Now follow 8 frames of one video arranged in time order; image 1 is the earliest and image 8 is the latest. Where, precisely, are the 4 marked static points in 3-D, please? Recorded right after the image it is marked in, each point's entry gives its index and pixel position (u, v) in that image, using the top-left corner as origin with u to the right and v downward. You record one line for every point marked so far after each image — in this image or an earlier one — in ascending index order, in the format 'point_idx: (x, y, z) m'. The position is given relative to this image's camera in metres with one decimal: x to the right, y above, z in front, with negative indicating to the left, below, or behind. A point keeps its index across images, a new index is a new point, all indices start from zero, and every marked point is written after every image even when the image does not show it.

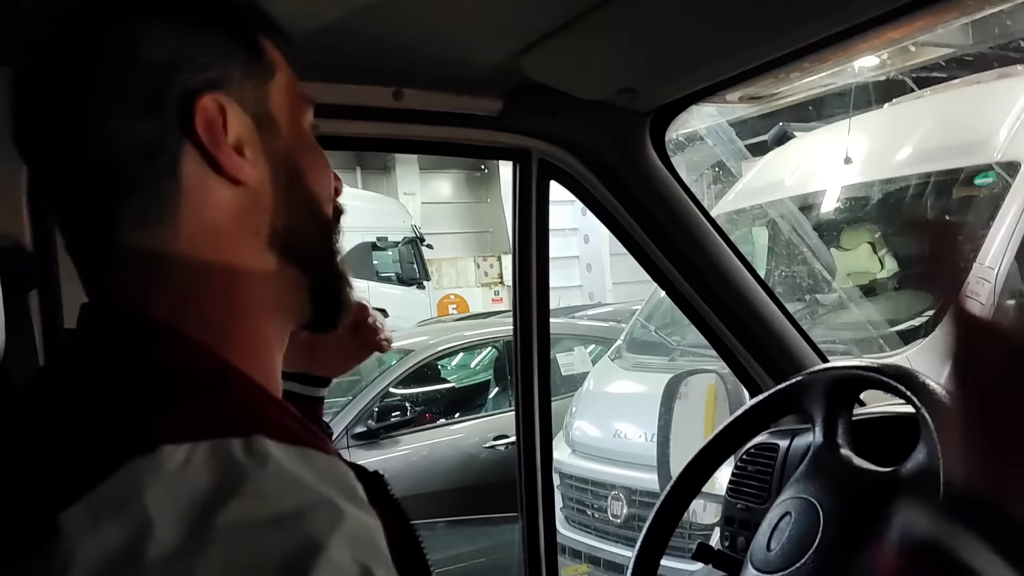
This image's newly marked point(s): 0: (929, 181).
0: (+1.8, +0.5, +4.0) m
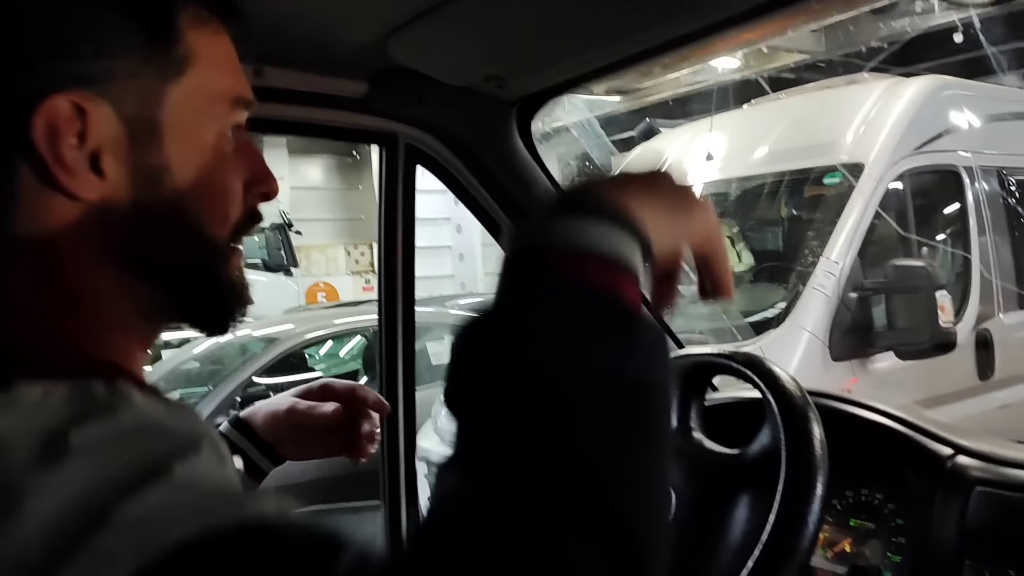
0: (+1.3, +0.5, +4.2) m
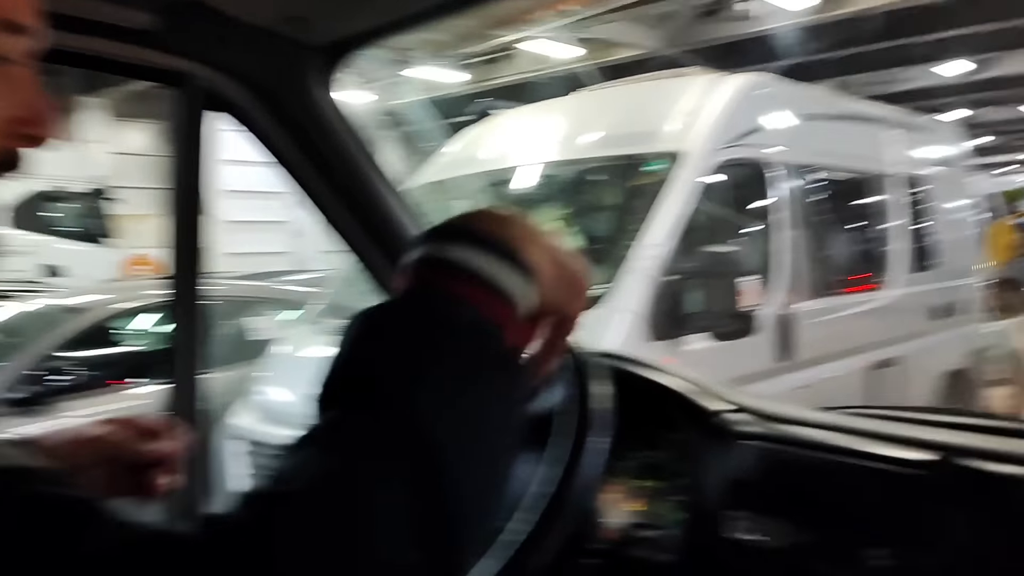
0: (+0.5, +0.6, +4.4) m
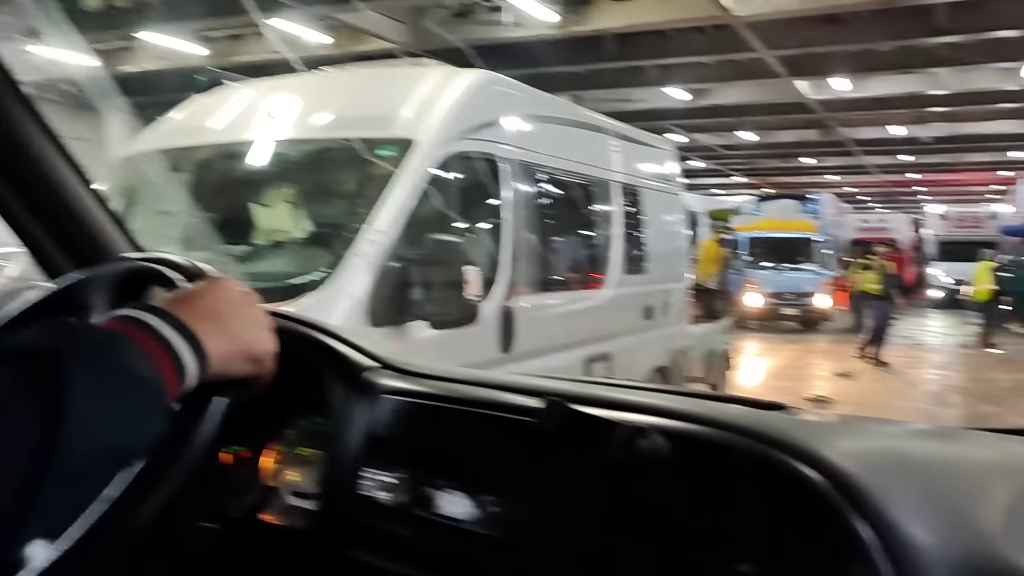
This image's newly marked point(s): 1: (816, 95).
0: (-0.8, +0.6, +4.3) m
1: (+5.0, +3.1, +14.9) m
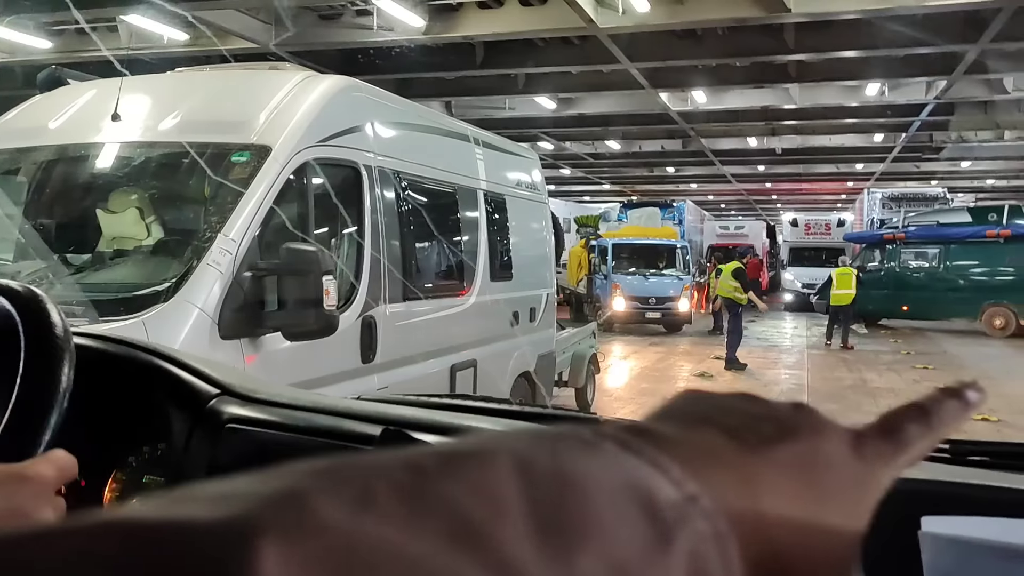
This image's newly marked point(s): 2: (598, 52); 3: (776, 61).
0: (-1.4, +0.6, +4.1) m
1: (+2.8, +3.0, +15.4) m
2: (+1.1, +3.1, +11.9) m
3: (+3.5, +3.0, +12.2) m
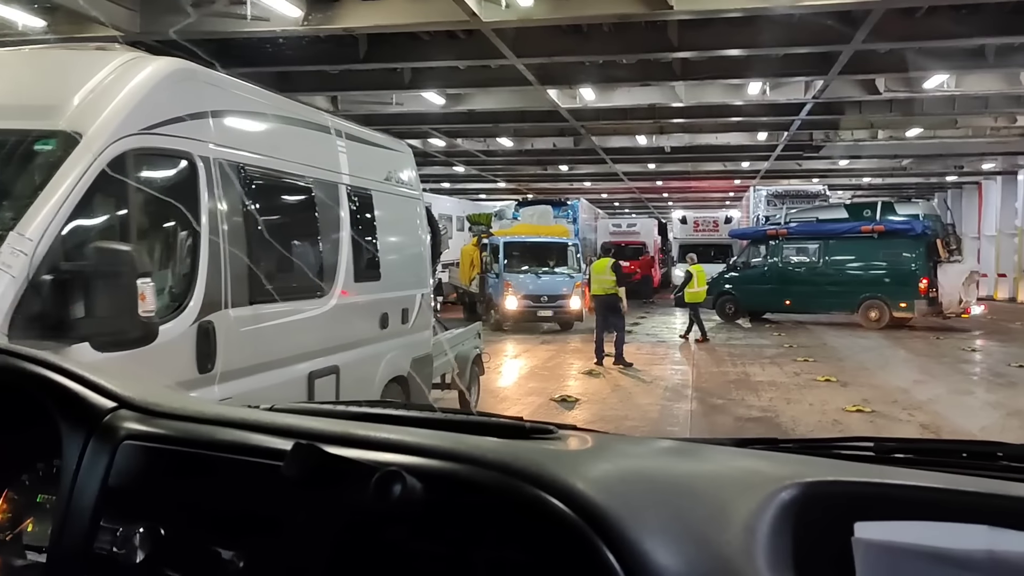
0: (-2.0, +0.6, +3.8) m
1: (+0.9, +3.1, +15.4) m
2: (-0.4, +3.1, +11.7) m
3: (+2.0, +3.1, +12.3) m
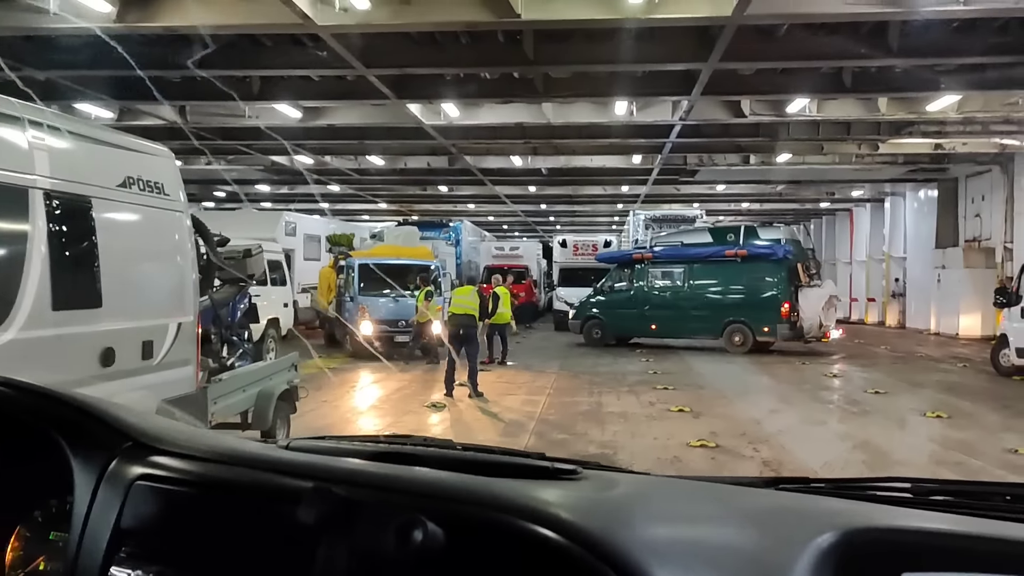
0: (-2.9, +0.5, +2.8) m
1: (-1.3, +2.7, +14.8) m
2: (-2.2, +2.8, +11.0) m
3: (+0.1, +2.8, +11.8) m
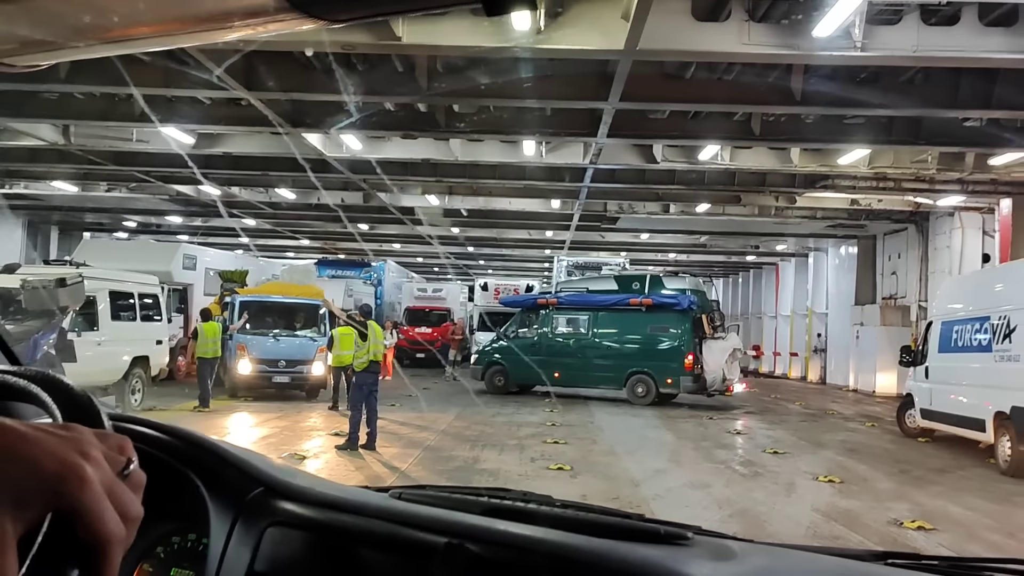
0: (-3.7, +0.5, +2.0) m
1: (-2.7, +2.1, +14.1) m
2: (-3.4, +2.4, +10.3) m
3: (-1.1, +2.2, +11.2) m
